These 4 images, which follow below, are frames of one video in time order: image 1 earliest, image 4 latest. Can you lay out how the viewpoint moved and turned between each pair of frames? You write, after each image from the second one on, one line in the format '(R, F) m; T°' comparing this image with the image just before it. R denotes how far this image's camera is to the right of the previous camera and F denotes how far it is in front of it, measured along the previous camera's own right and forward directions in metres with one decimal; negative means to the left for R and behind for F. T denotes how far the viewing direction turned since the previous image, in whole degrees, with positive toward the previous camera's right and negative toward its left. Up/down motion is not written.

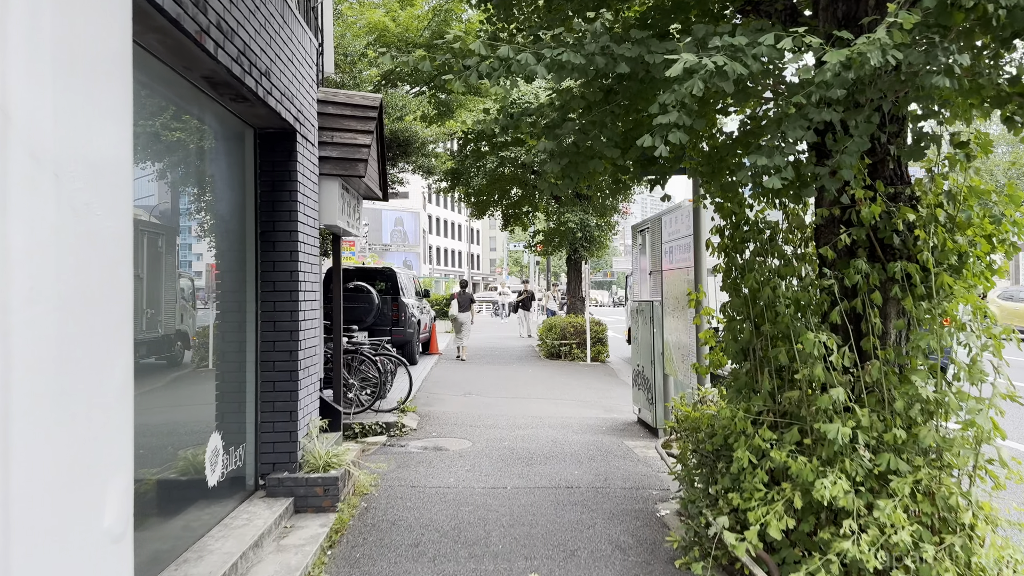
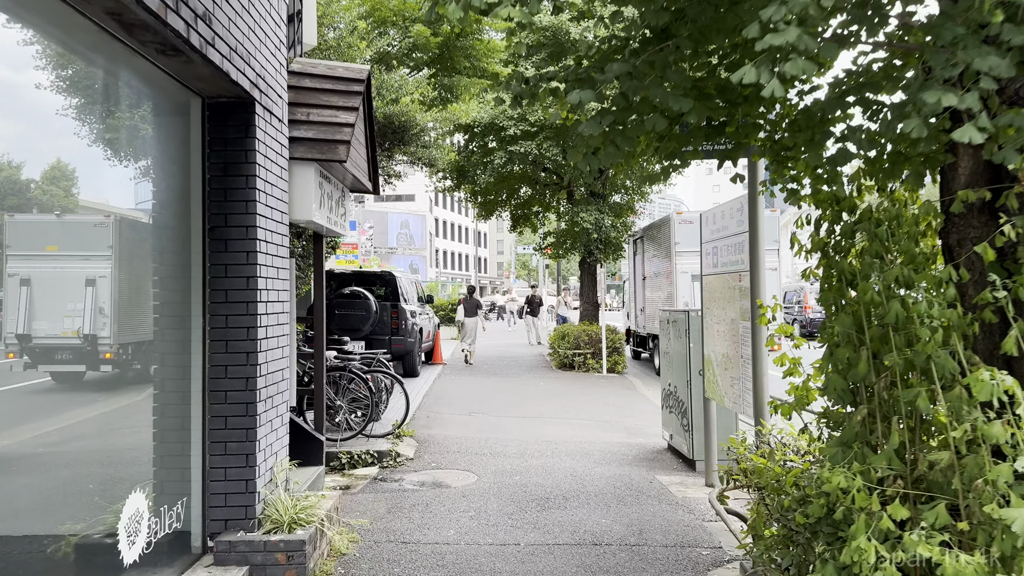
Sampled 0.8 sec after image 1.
(0.0, +1.1) m; -1°
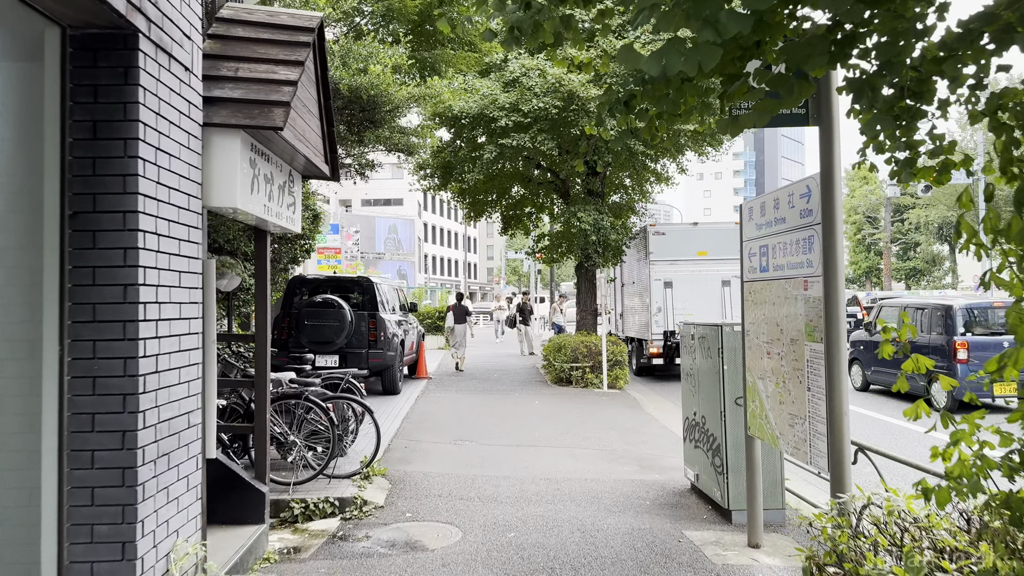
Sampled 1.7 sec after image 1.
(0.0, +1.3) m; +1°
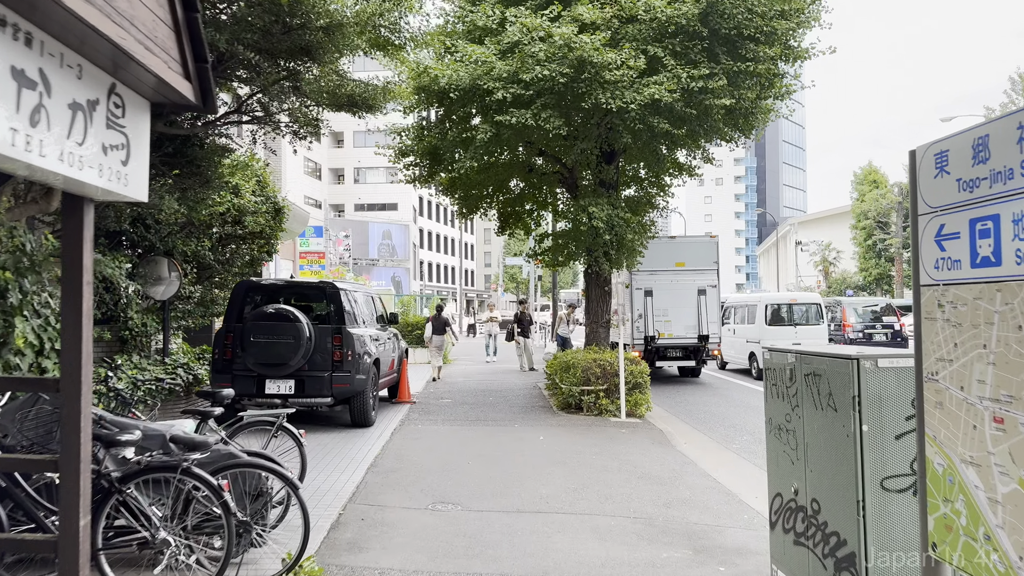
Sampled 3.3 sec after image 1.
(0.0, +2.2) m; 0°
